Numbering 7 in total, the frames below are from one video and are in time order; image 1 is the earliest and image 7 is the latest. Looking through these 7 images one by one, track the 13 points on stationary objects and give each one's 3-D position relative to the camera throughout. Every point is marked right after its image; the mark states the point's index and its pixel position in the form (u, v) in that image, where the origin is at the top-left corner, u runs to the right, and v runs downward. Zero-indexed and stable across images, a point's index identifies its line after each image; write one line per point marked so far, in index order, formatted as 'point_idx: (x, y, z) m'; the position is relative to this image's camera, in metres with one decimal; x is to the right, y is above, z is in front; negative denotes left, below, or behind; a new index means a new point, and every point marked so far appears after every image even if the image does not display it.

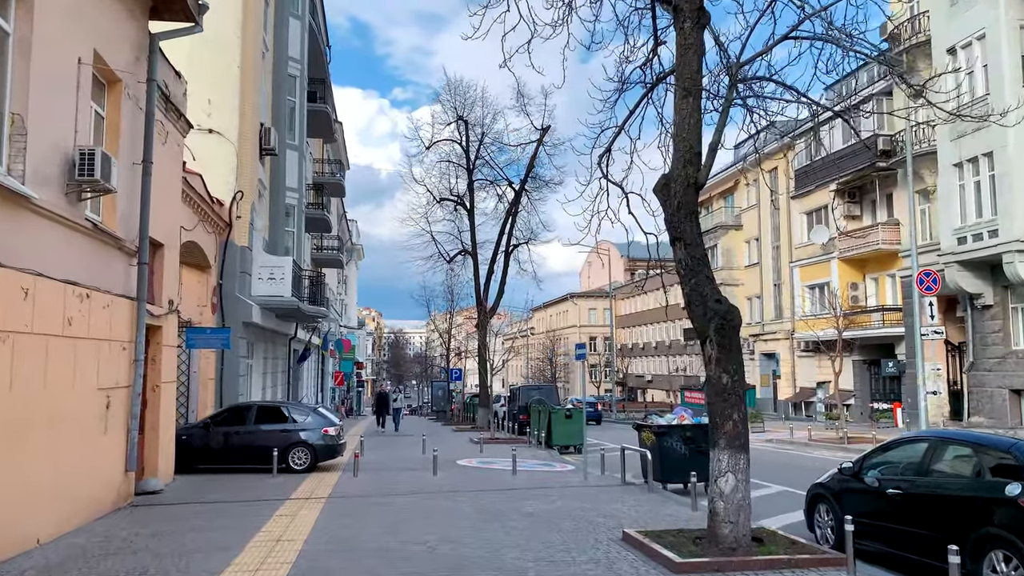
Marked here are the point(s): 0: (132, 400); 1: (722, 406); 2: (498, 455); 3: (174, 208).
0: (-5.0, -1.5, +10.6) m
1: (+1.9, -1.1, +7.2) m
2: (-0.3, -3.8, +18.1) m
3: (-5.7, +1.4, +13.6) m
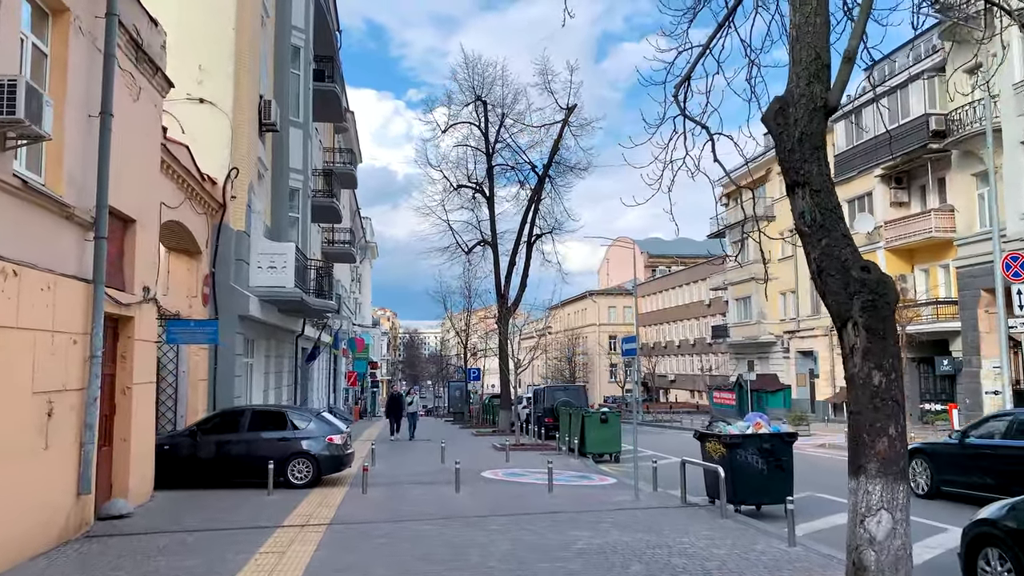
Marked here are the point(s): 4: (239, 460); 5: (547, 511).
0: (-4.6, -1.3, +8.6) m
1: (+2.3, -0.8, +5.1) m
2: (+0.3, -3.5, +16.0) m
3: (-5.2, +1.6, +11.6) m
4: (-4.4, -2.8, +12.9) m
5: (+0.4, -2.7, +9.9) m
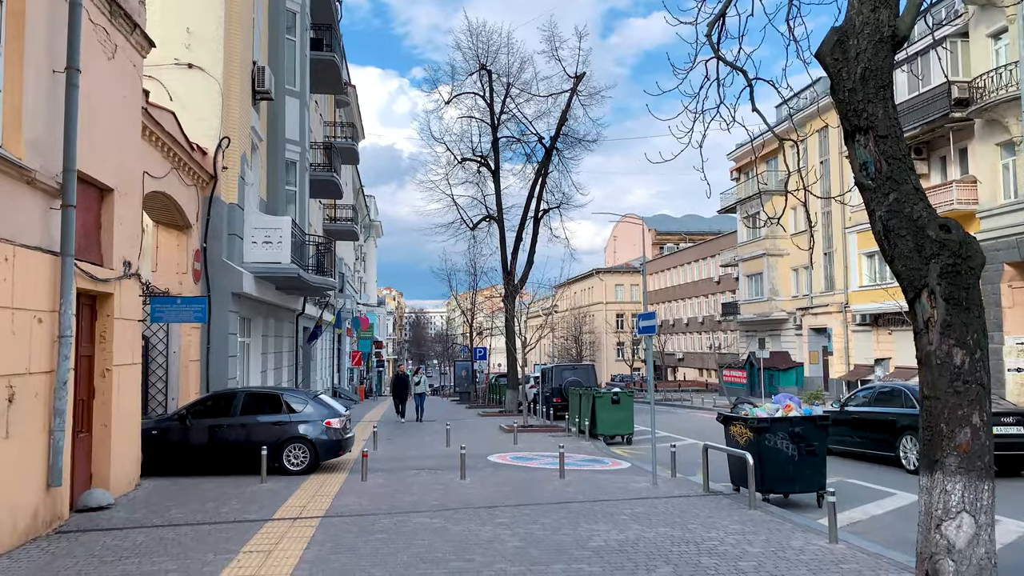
0: (-4.5, -1.0, +7.9) m
1: (+2.4, -0.6, +4.3) m
2: (+0.5, -3.0, +15.3) m
3: (-5.1, +1.9, +10.8) m
4: (-4.2, -2.4, +12.2) m
5: (+0.5, -2.4, +9.2) m
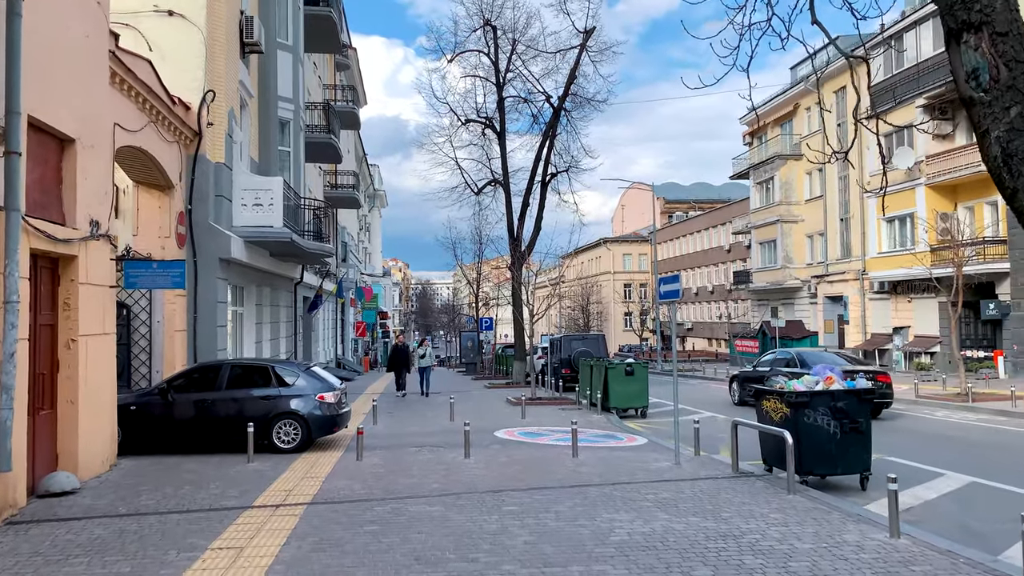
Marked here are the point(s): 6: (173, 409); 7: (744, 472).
0: (-4.4, -0.6, +7.0) m
1: (+2.4, -0.4, +3.3) m
2: (+0.6, -2.4, +14.4) m
3: (-5.0, +2.4, +9.8) m
4: (-4.1, -1.9, +11.3) m
5: (+0.6, -2.0, +8.2) m
6: (-4.7, -1.7, +11.2) m
7: (+2.6, -2.0, +9.0) m
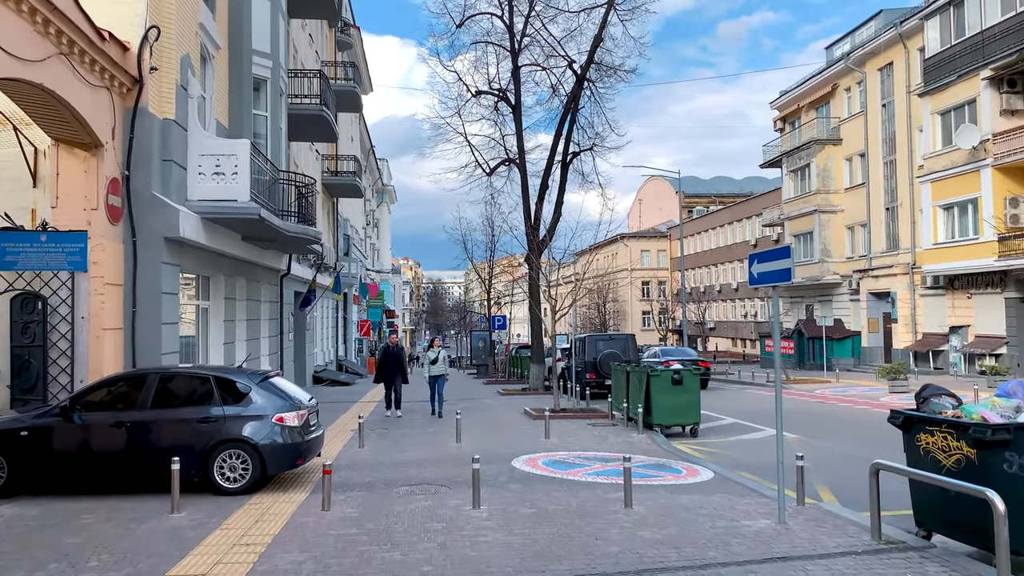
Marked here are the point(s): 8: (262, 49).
0: (-4.2, -0.5, +4.1) m
1: (+2.6, -0.2, +0.3) m
2: (+0.9, -2.2, +11.4) m
3: (-4.8, +2.5, +6.9) m
4: (-3.9, -1.7, +8.4) m
5: (+0.9, -1.8, +5.3) m
6: (-4.5, -1.5, +8.3) m
7: (+2.8, -1.9, +6.0) m
8: (-4.9, +4.7, +15.7) m
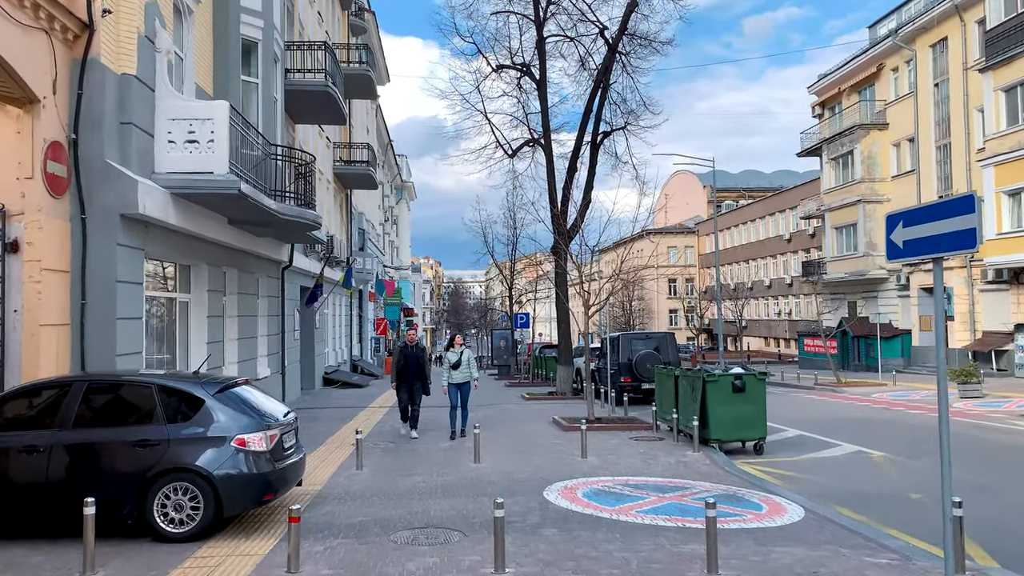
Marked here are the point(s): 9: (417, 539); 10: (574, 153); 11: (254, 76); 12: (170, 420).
0: (-4.0, -0.3, +2.1) m
1: (+2.6, 0.0, -1.8) m
2: (+1.3, -2.1, +9.3) m
3: (-4.6, +2.7, +5.0) m
4: (-3.6, -1.6, +6.4) m
5: (+1.0, -1.7, +3.2) m
6: (-4.2, -1.4, +6.4) m
7: (+3.0, -1.7, +3.9) m
8: (-4.4, +4.8, +13.7) m
9: (-0.7, -1.9, +6.2) m
10: (+1.5, +3.4, +20.0) m
11: (-4.4, +3.7, +13.9) m
12: (-2.8, -1.1, +6.6) m
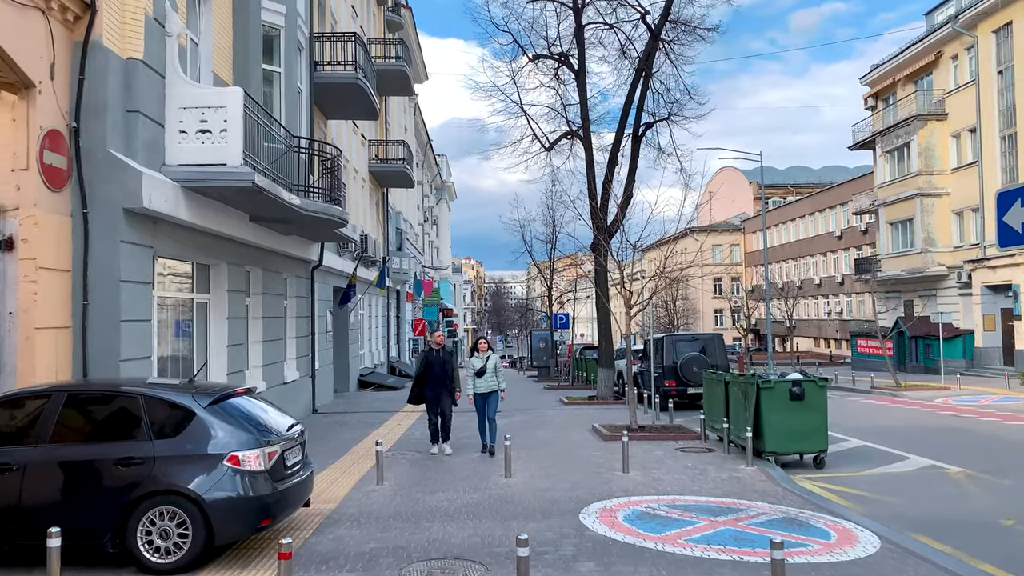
0: (-4.1, -0.3, +1.5) m
1: (+2.4, 0.0, -2.8) m
2: (+1.6, -2.0, +8.4) m
3: (-4.4, +2.7, +4.4) m
4: (-3.4, -1.6, +5.8) m
5: (+1.1, -1.7, +2.3) m
6: (-4.0, -1.4, +5.8) m
7: (+3.1, -1.7, +2.9) m
8: (-3.8, +4.8, +13.1) m
9: (-0.5, -1.9, +5.4) m
10: (+2.4, +3.4, +19.1) m
11: (-3.8, +3.7, +13.3) m
12: (-2.6, -1.1, +6.0) m
